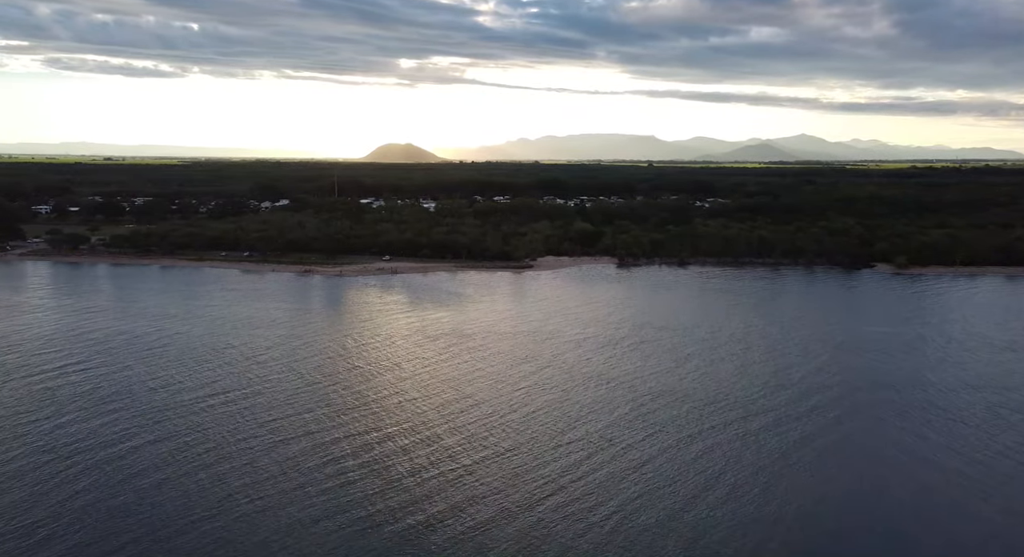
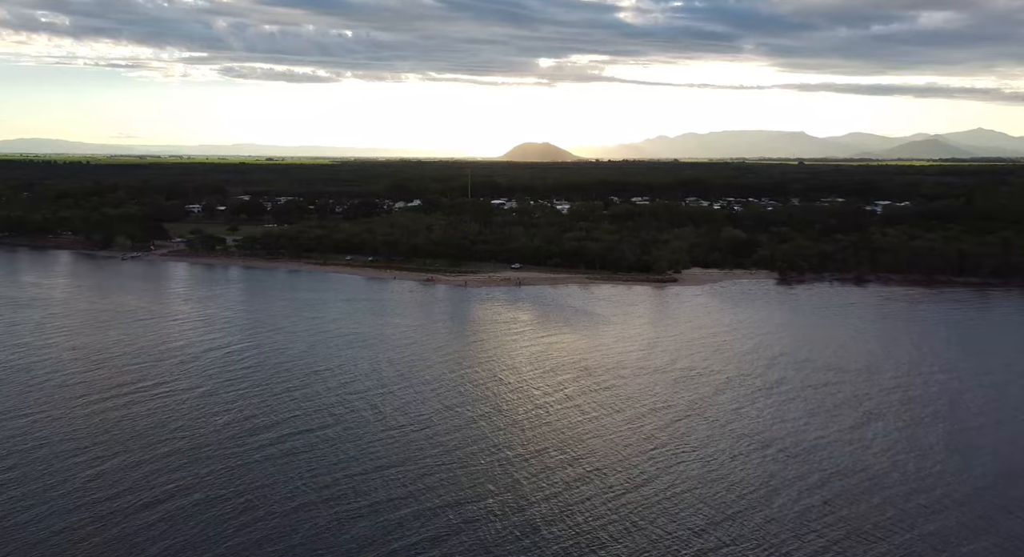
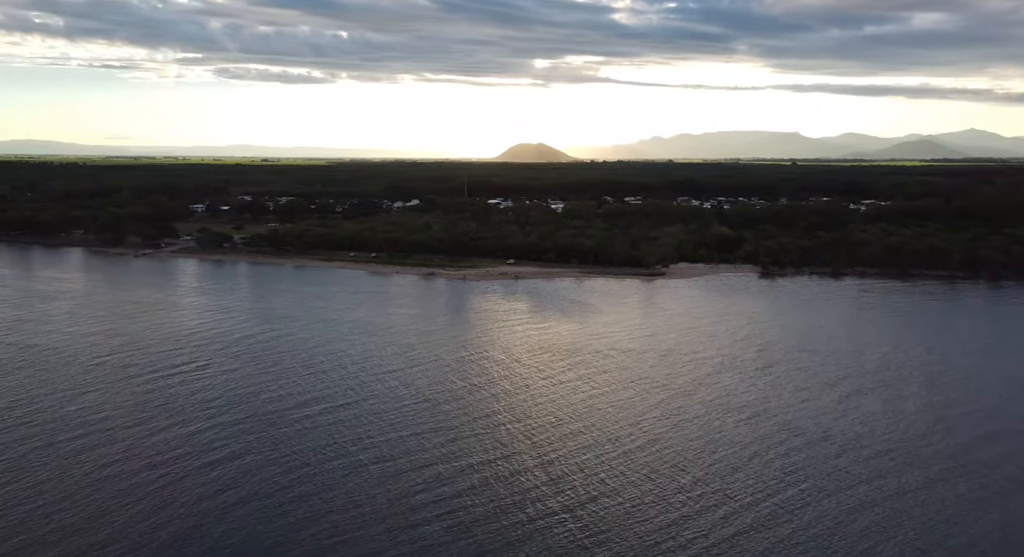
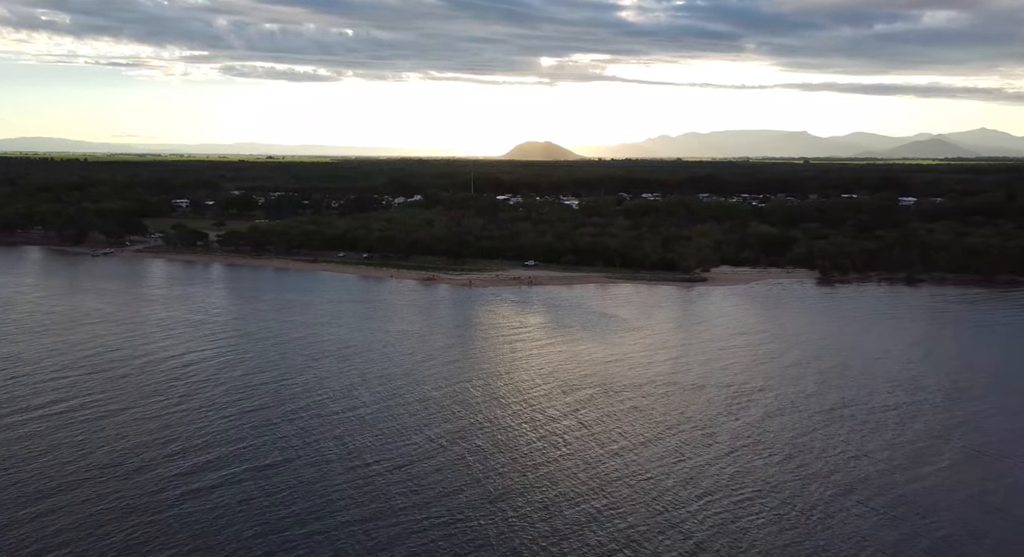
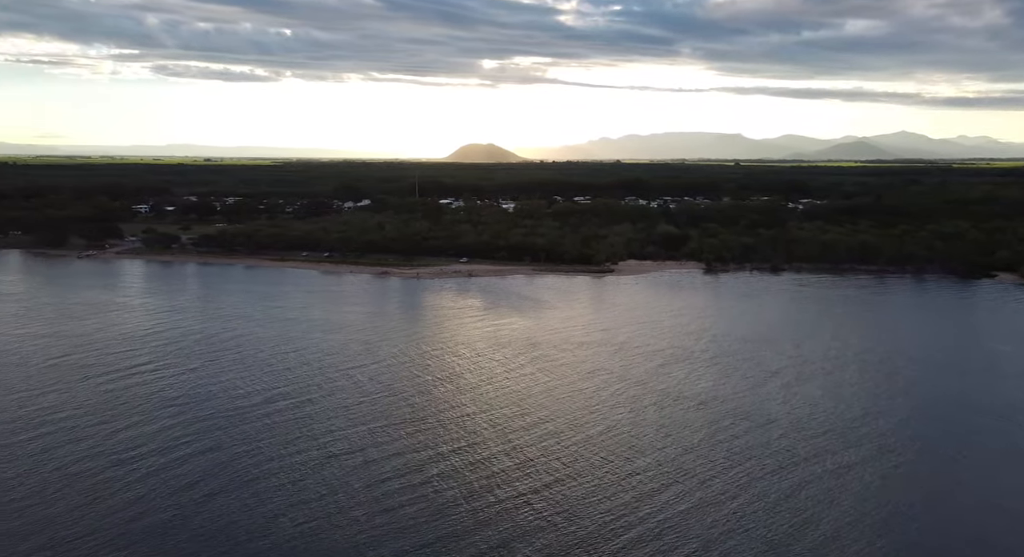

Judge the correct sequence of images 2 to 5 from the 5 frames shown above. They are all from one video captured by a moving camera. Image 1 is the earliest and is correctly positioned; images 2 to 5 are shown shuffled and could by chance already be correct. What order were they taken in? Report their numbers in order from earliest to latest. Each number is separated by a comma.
5, 3, 2, 4
